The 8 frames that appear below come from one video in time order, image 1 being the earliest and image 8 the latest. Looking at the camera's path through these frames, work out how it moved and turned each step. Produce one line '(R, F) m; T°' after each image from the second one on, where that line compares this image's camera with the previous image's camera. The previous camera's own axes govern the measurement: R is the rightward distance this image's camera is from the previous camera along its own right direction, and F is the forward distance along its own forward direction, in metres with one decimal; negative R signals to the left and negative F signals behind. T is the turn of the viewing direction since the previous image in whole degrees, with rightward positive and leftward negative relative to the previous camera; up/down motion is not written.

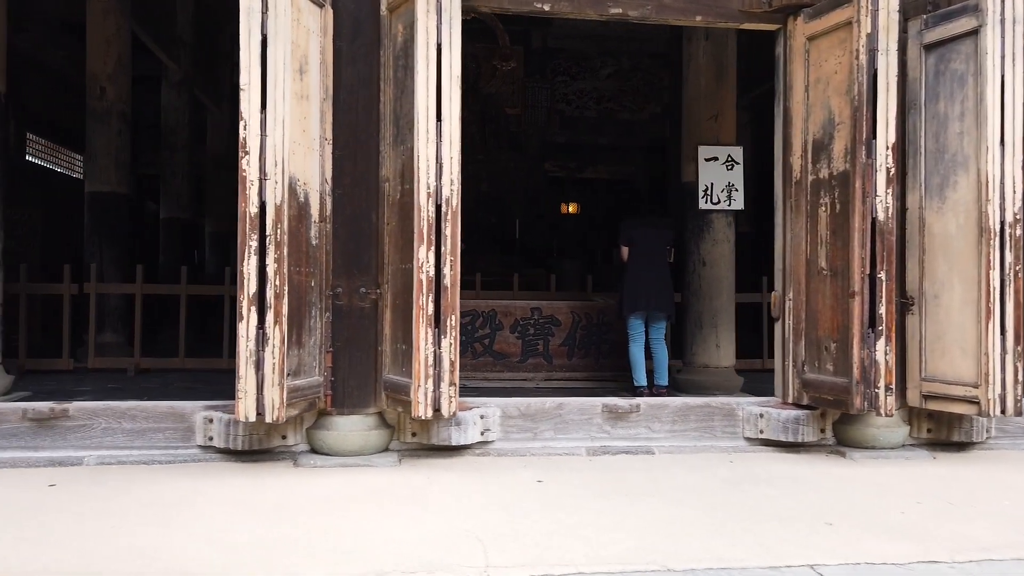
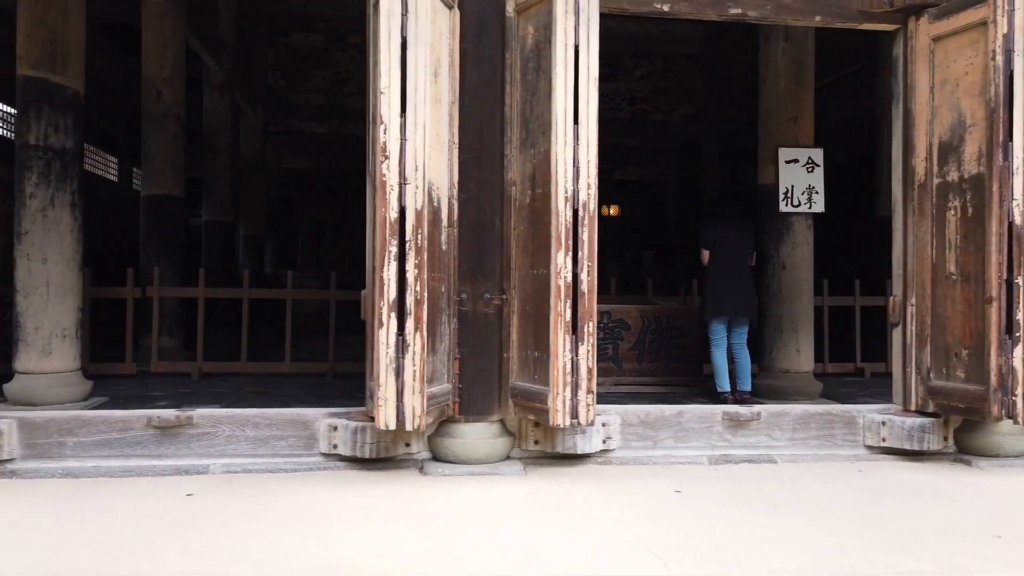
(-0.6, +0.1) m; 0°
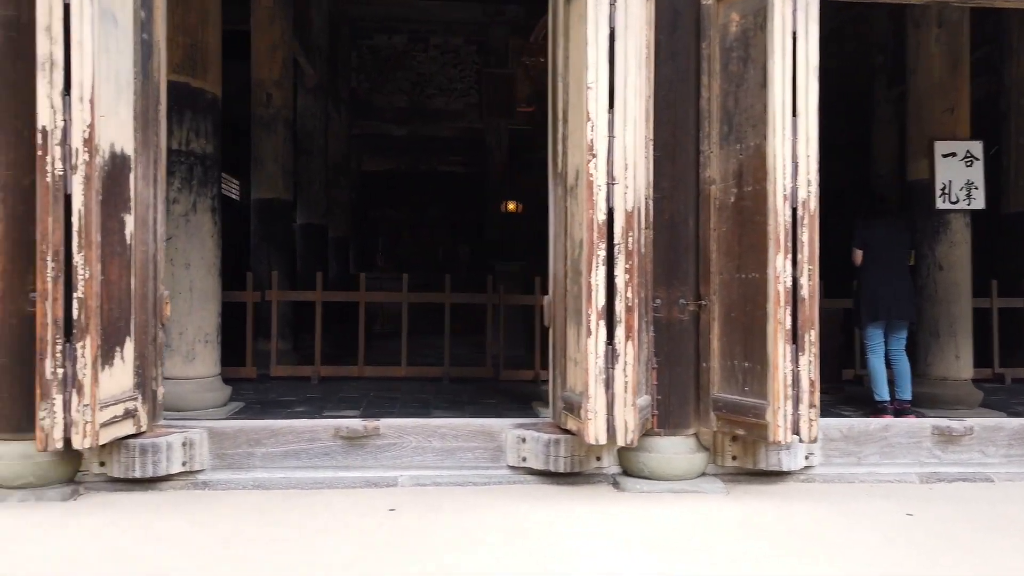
(-0.7, +0.2) m; -4°
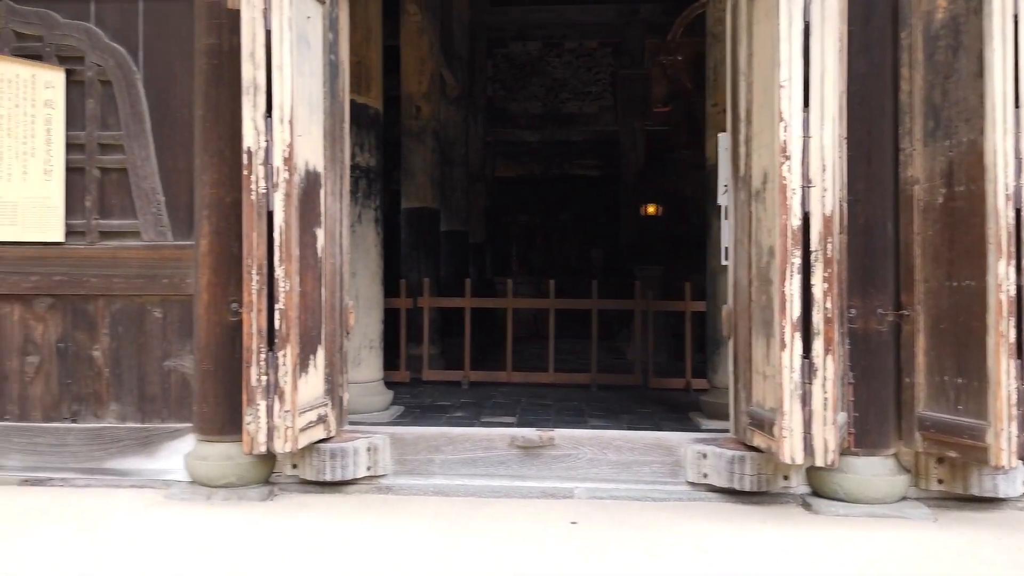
(-0.2, 0.0) m; -9°
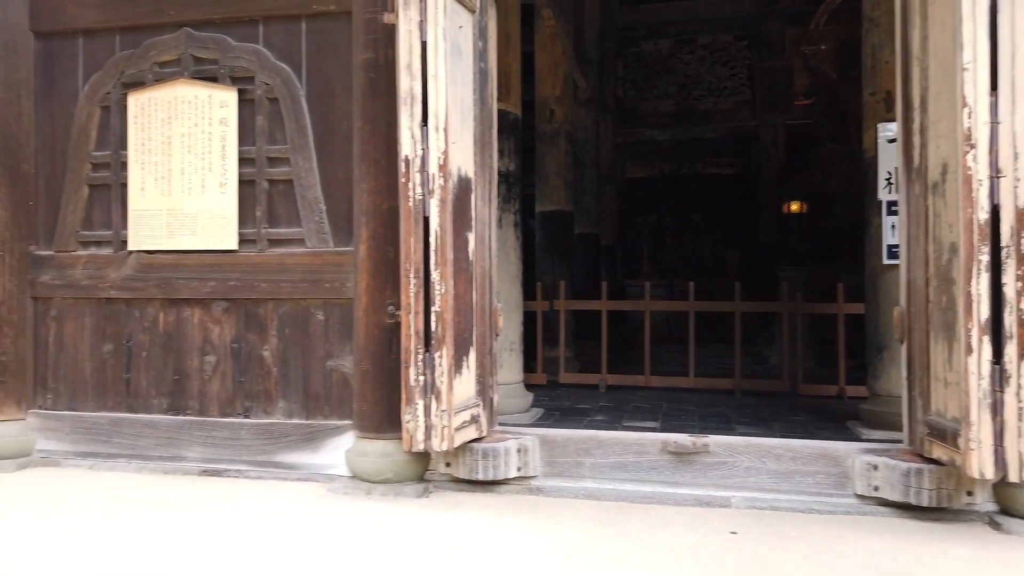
(-0.1, 0.0) m; -9°
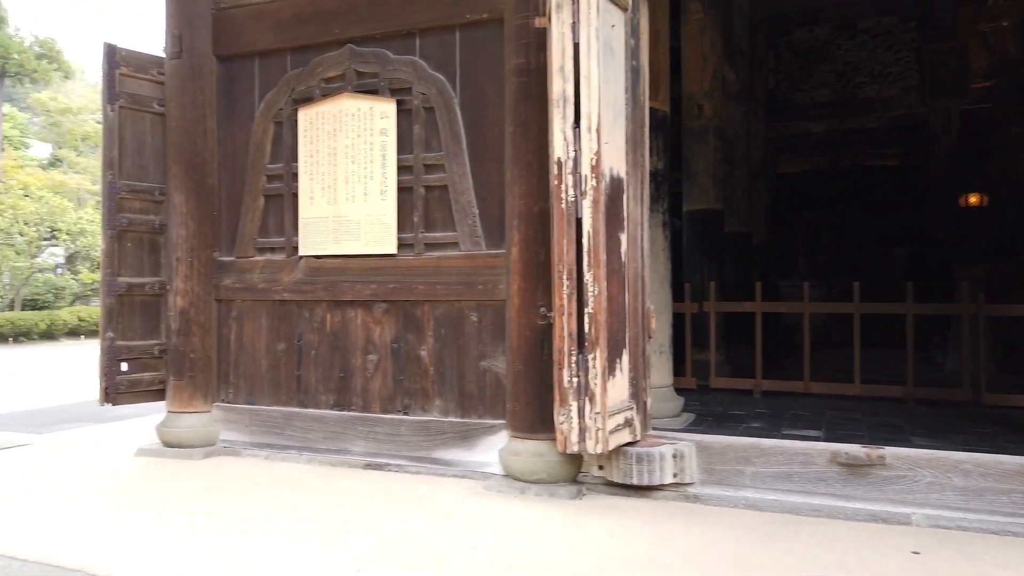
(-0.1, 0.0) m; -11°
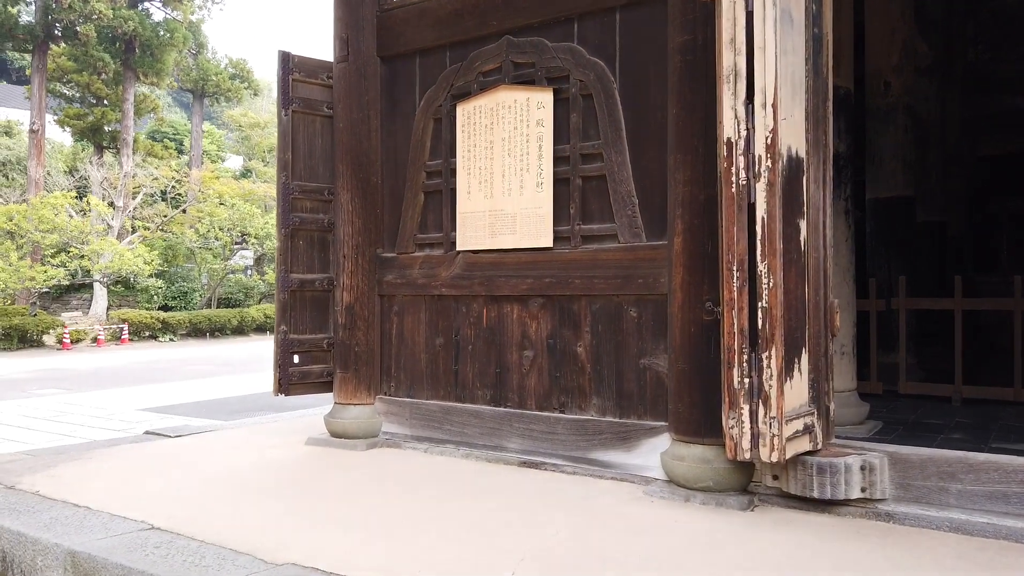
(0.0, +0.2) m; -12°
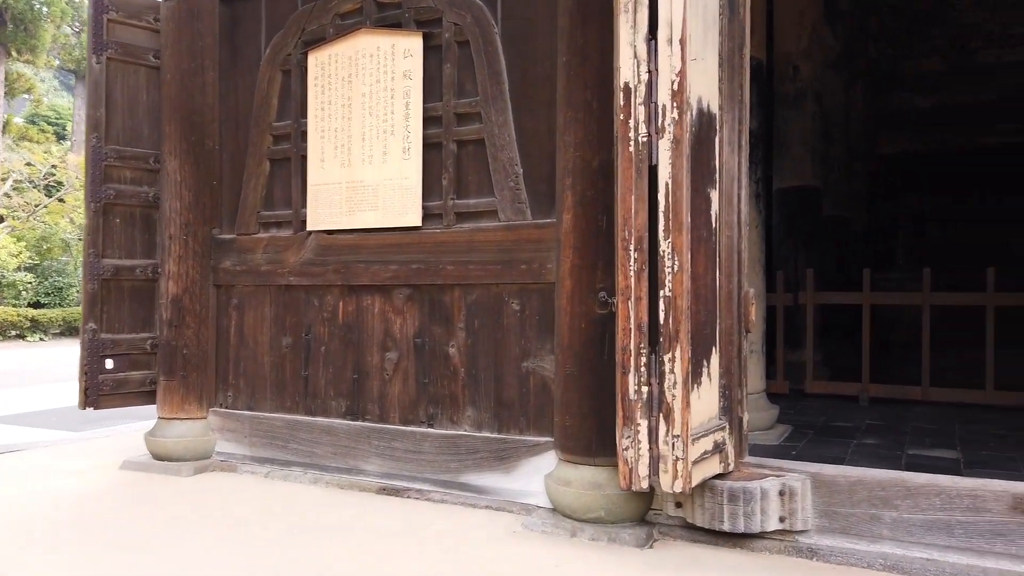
(+0.2, +0.7) m; +7°
